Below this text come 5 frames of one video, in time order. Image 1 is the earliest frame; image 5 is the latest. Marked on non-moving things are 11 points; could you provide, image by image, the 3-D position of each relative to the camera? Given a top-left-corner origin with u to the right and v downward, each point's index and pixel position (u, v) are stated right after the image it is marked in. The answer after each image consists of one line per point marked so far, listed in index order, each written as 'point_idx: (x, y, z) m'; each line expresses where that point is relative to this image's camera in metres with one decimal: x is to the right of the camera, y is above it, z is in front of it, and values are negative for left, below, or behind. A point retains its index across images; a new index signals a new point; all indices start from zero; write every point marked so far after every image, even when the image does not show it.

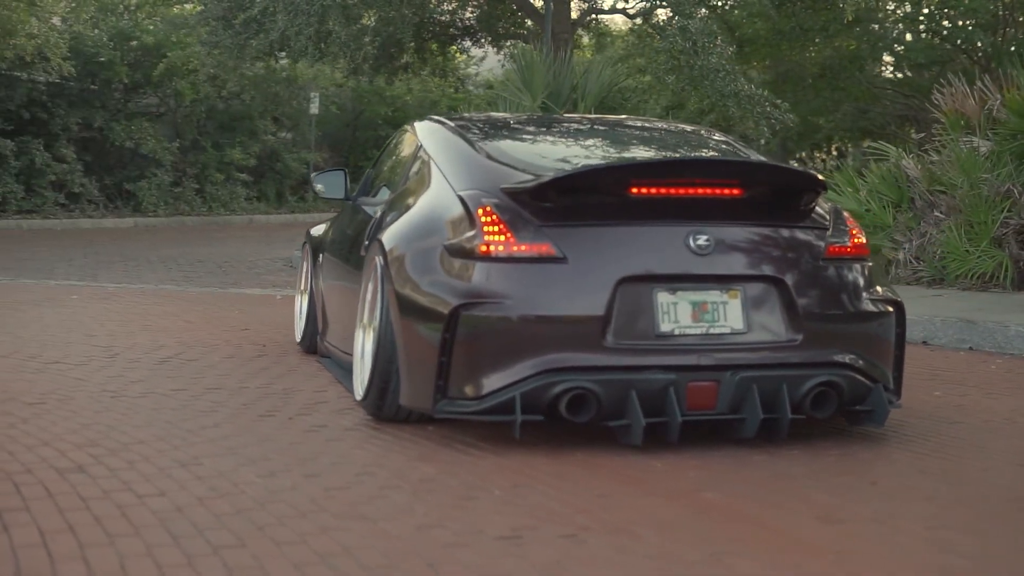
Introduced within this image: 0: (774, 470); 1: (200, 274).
0: (+0.9, -0.6, +5.3) m
1: (-3.3, +0.2, +16.3) m
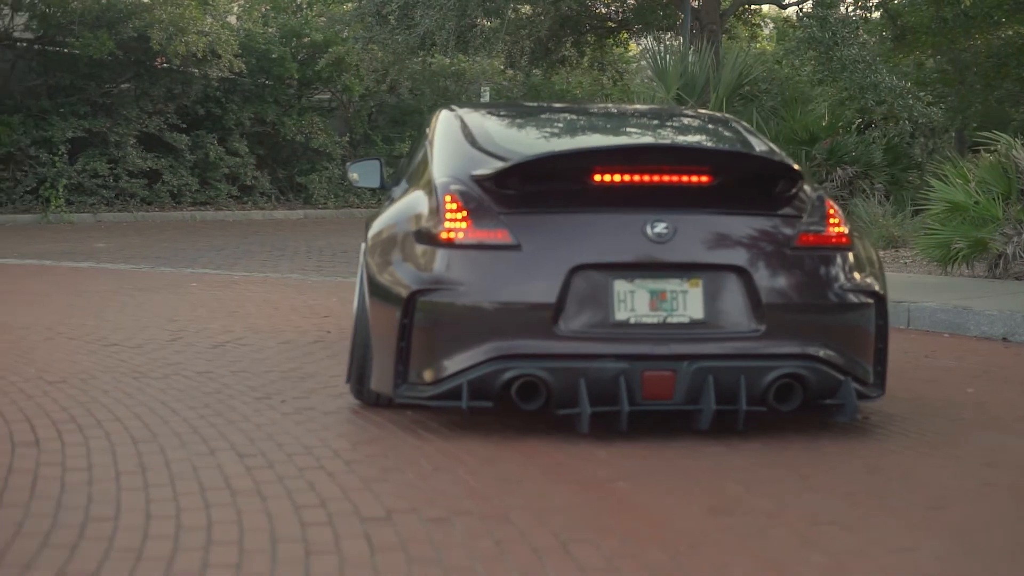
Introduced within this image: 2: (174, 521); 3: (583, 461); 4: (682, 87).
0: (+0.7, -0.6, +5.2) m
1: (-1.9, +0.3, +16.7) m
2: (-0.9, -0.6, +4.2) m
3: (+0.2, -0.6, +5.2) m
4: (+1.8, +2.2, +16.6) m
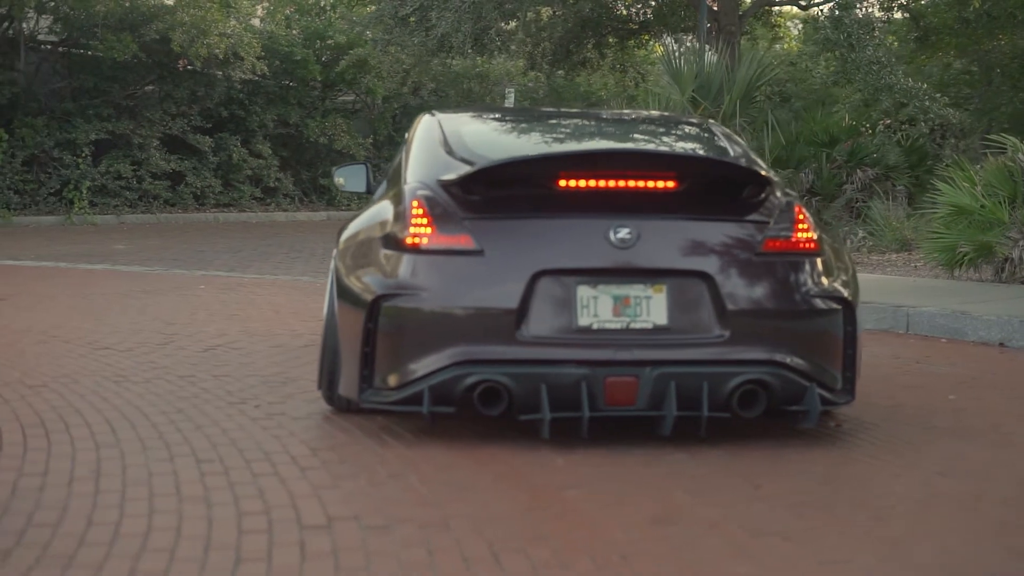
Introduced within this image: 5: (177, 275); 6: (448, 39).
0: (+0.6, -0.6, +5.2) m
1: (-1.7, +0.2, +16.7) m
2: (-1.1, -0.7, +4.2) m
3: (+0.1, -0.6, +5.1) m
4: (+2.0, +2.1, +16.6) m
5: (-3.2, +0.1, +15.0) m
6: (-0.8, +3.2, +19.6) m
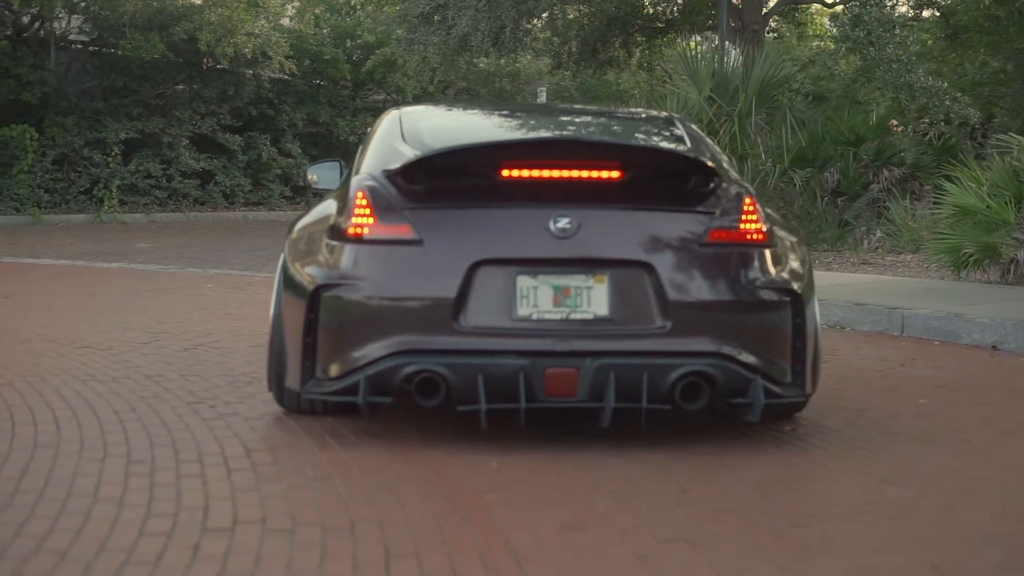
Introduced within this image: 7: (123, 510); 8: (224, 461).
0: (+0.3, -0.6, +5.2) m
1: (-1.6, +0.3, +16.7) m
2: (-1.3, -0.7, +4.2) m
3: (-0.1, -0.6, +5.1) m
4: (+2.1, +2.1, +16.4) m
5: (-3.1, +0.1, +15.1) m
6: (-0.5, +3.2, +19.6) m
7: (-1.1, -0.6, +4.5) m
8: (-1.0, -0.6, +5.2) m
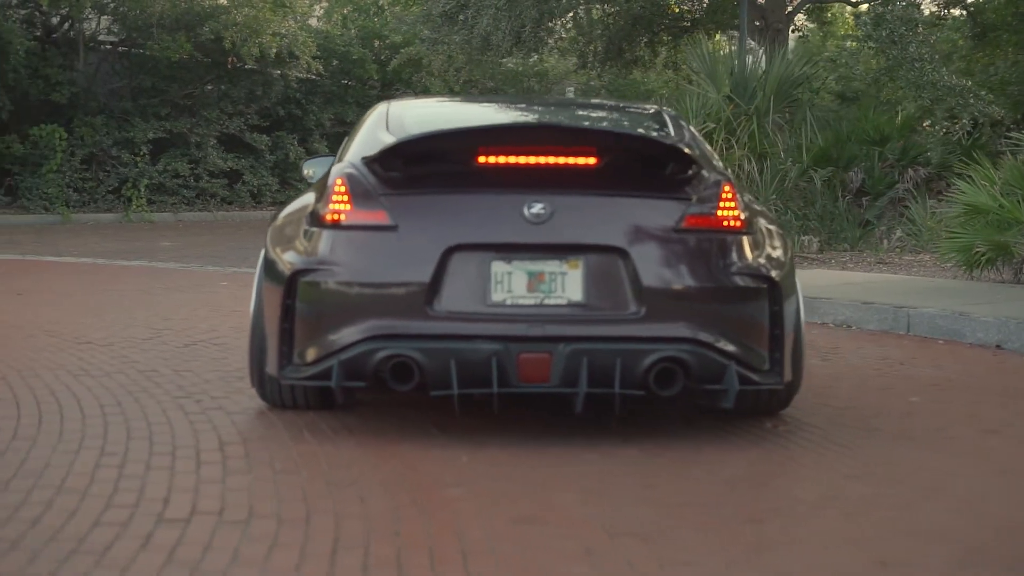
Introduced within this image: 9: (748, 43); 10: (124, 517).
0: (+0.2, -0.6, +5.2) m
1: (-1.4, +0.3, +16.8) m
2: (-1.5, -0.6, +4.3) m
3: (-0.2, -0.6, +5.1) m
4: (+2.3, +2.1, +16.4) m
5: (-3.0, +0.2, +15.2) m
6: (-0.2, +3.2, +19.6) m
7: (-1.2, -0.6, +4.5) m
8: (-1.1, -0.6, +5.2) m
9: (+2.7, +2.8, +17.8) m
10: (-1.1, -0.6, +4.3) m
